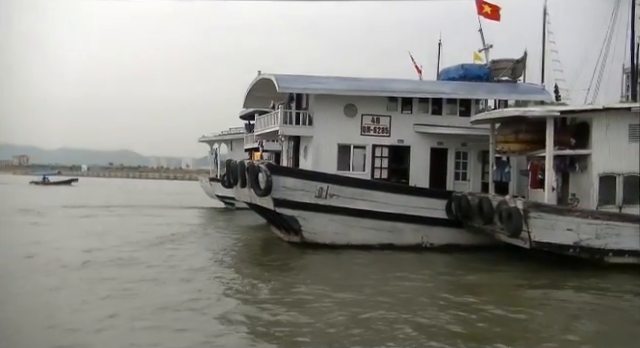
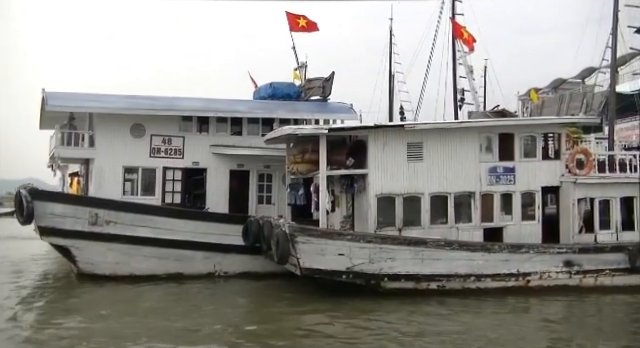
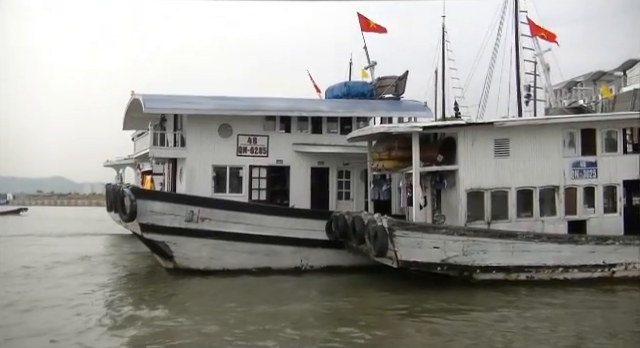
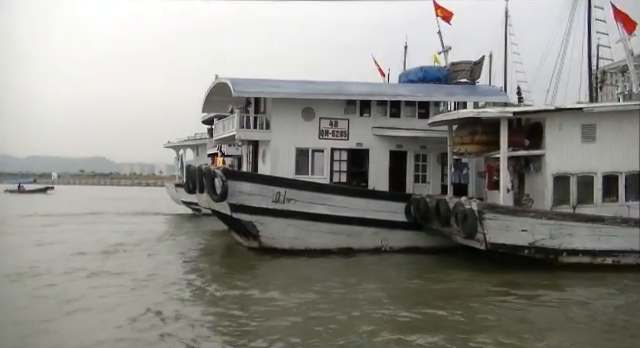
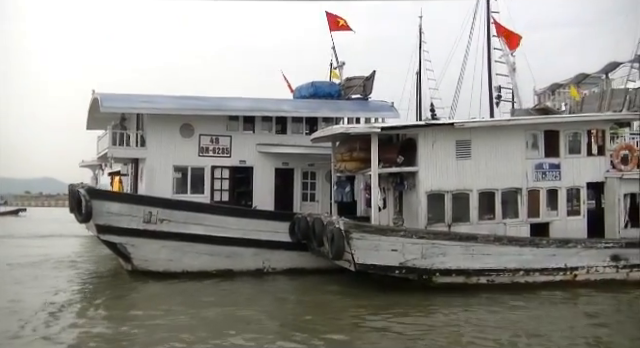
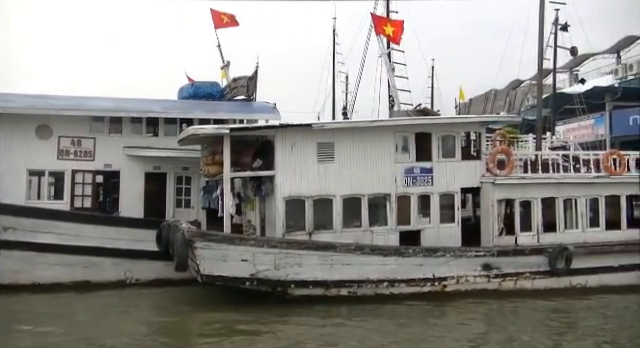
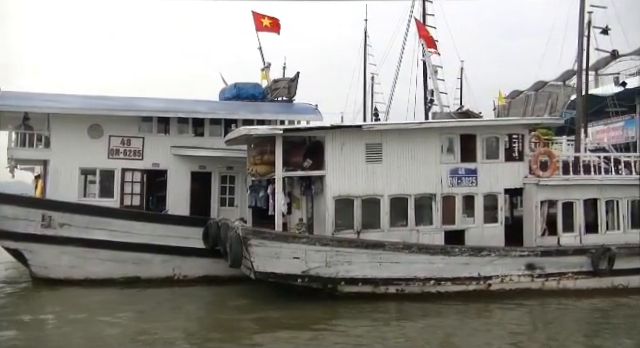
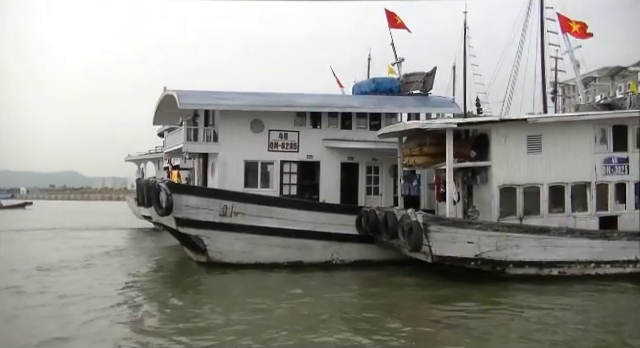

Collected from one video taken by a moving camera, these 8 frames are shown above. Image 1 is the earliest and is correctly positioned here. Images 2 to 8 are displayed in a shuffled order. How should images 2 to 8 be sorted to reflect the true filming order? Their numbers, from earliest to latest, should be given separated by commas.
4, 8, 3, 5, 2, 7, 6
